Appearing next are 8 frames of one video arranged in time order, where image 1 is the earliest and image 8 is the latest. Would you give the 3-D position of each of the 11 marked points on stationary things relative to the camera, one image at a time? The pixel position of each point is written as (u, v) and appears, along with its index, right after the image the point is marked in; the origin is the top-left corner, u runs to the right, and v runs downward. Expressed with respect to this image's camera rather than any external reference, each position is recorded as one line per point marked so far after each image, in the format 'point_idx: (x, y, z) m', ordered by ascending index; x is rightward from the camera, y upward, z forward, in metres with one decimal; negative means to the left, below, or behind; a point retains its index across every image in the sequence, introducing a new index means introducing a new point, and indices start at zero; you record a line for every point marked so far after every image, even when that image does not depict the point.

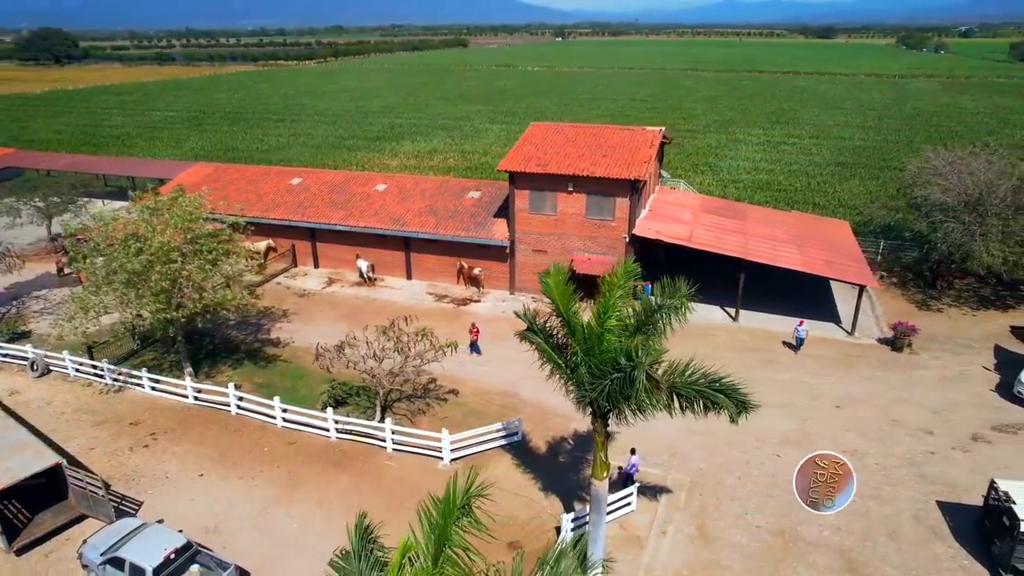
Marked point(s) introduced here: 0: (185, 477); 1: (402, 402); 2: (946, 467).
0: (-8.7, -5.0, +16.9) m
1: (-3.4, -3.5, +19.8) m
2: (+11.4, -4.7, +16.6) m
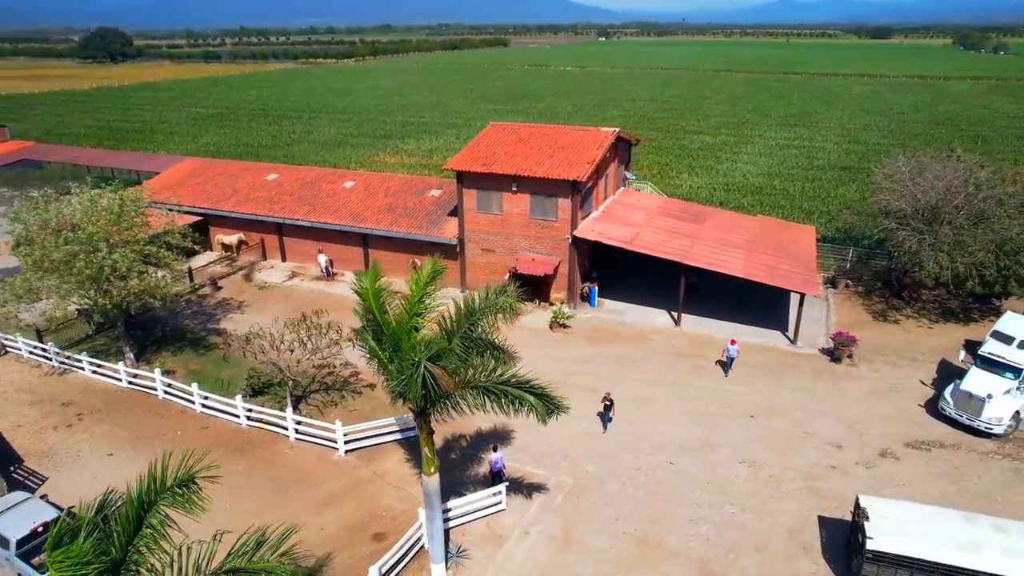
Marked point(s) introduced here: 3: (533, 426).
0: (-11.6, -4.7, +17.7) m
1: (-6.2, -3.4, +20.2) m
2: (+8.4, -5.0, +16.2) m
3: (+0.6, -4.1, +18.6) m
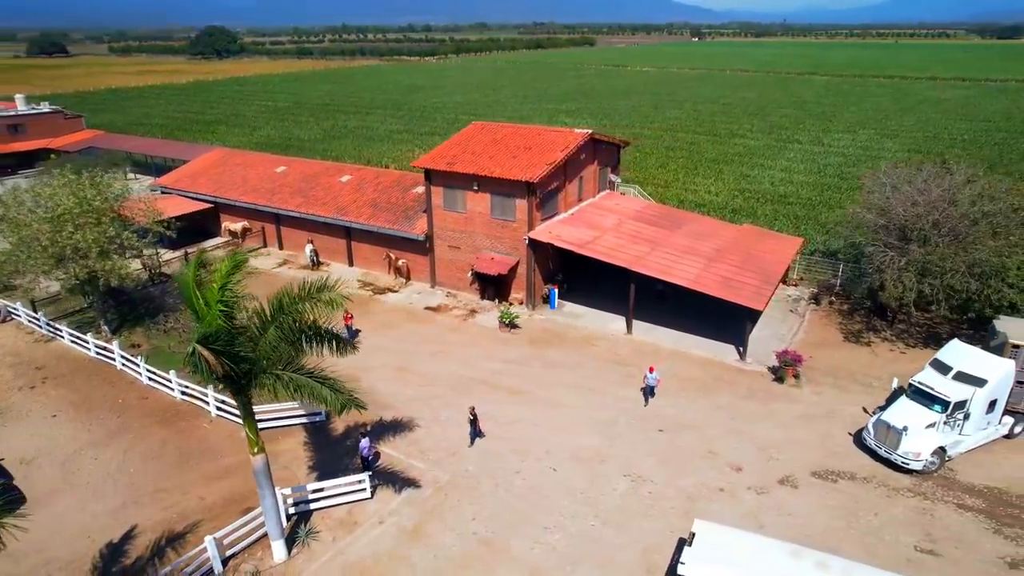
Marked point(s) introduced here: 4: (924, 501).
0: (-14.5, -3.9, +19.6) m
1: (-8.7, -2.9, +21.4) m
2: (+5.1, -5.3, +15.5) m
3: (-2.3, -4.0, +18.9) m
4: (+10.1, -5.2, +15.5) m
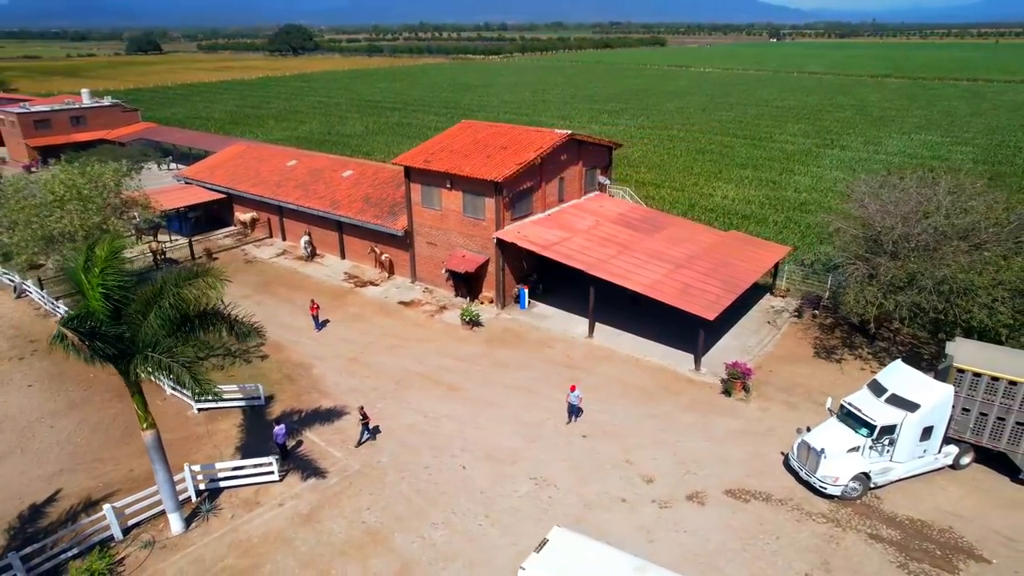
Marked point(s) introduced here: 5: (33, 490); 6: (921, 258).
0: (-16.5, -3.2, +21.2) m
1: (-10.5, -2.5, +22.5) m
2: (+2.5, -5.4, +15.2) m
3: (-4.4, -3.8, +19.3) m
4: (+7.5, -5.6, +14.6) m
5: (-12.3, -5.2, +16.3) m
6: (+12.4, +0.9, +19.5) m
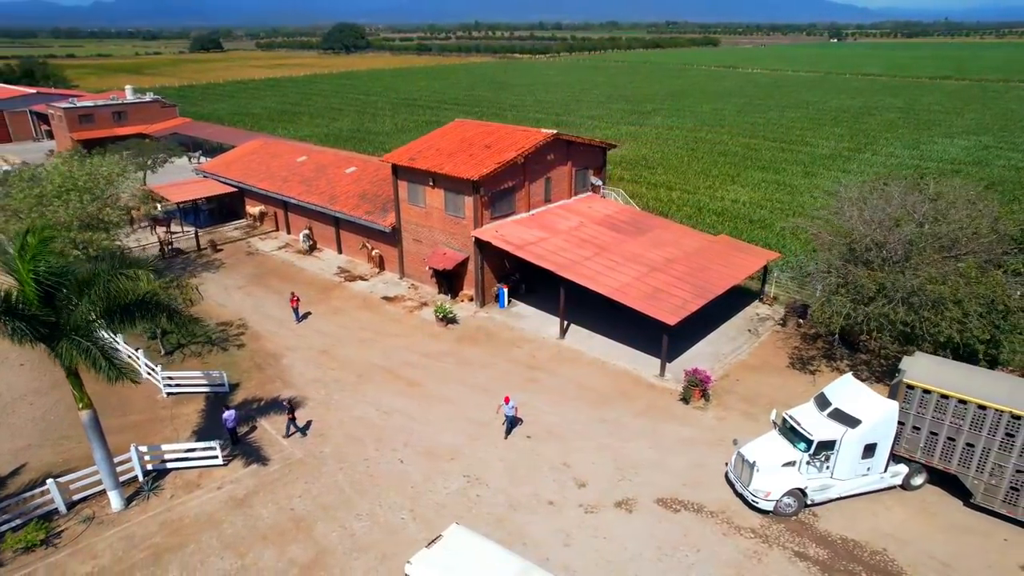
0: (-17.7, -2.7, +22.5) m
1: (-11.6, -2.1, +23.3) m
2: (+0.7, -5.5, +15.1) m
3: (-5.9, -3.6, +19.7) m
4: (+5.6, -5.7, +14.2) m
5: (-14.0, -4.8, +17.4) m
6: (+11.1, +0.6, +18.6) m
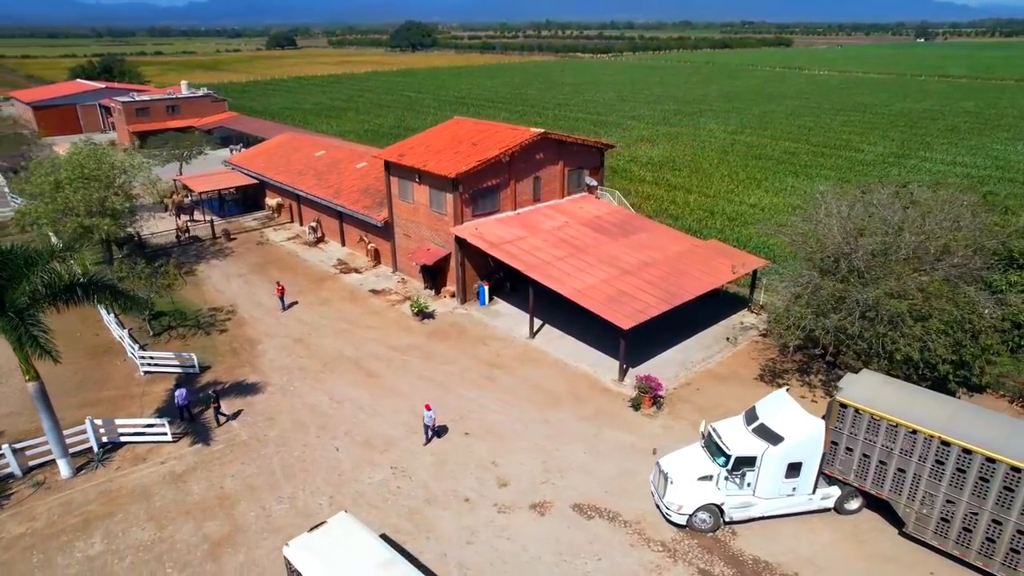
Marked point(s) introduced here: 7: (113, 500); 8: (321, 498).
0: (-18.9, -1.9, +24.3) m
1: (-12.7, -1.5, +24.5) m
2: (-1.4, -5.4, +15.1) m
3: (-7.4, -3.3, +20.4) m
4: (+3.3, -5.9, +13.8) m
5: (-15.8, -4.1, +18.8) m
6: (+9.5, +0.2, +17.6) m
7: (-9.9, -5.2, +15.7) m
8: (-4.7, -5.2, +15.7) m
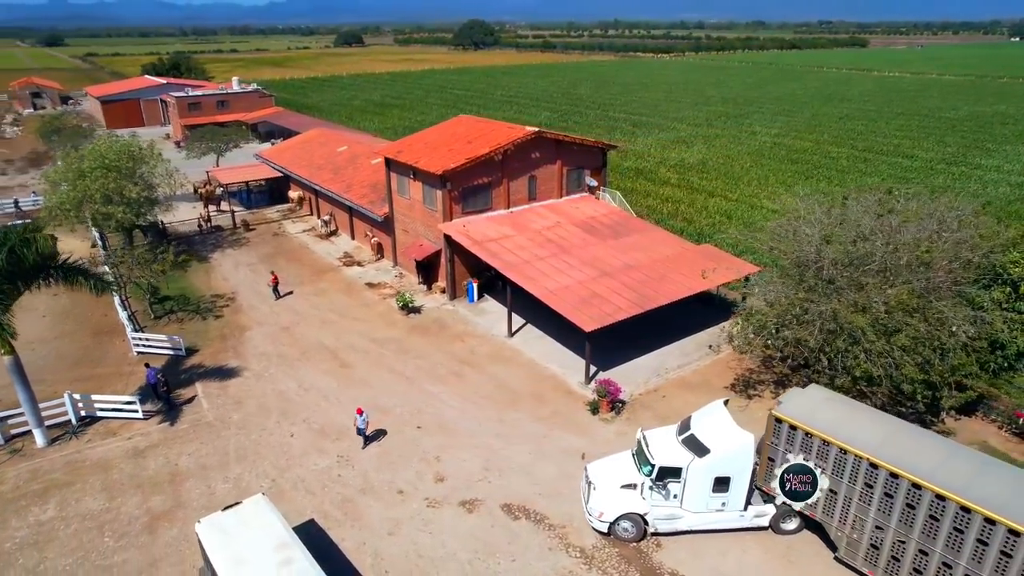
0: (-19.5, -1.1, +26.1) m
1: (-13.4, -1.0, +25.7) m
2: (-3.1, -5.3, +15.3) m
3: (-8.5, -2.9, +21.1) m
4: (+1.5, -5.9, +13.6) m
5: (-17.0, -3.4, +20.3) m
6: (+8.2, -0.1, +16.8) m
7: (-11.5, -4.8, +16.7) m
8: (-6.3, -4.9, +16.2) m
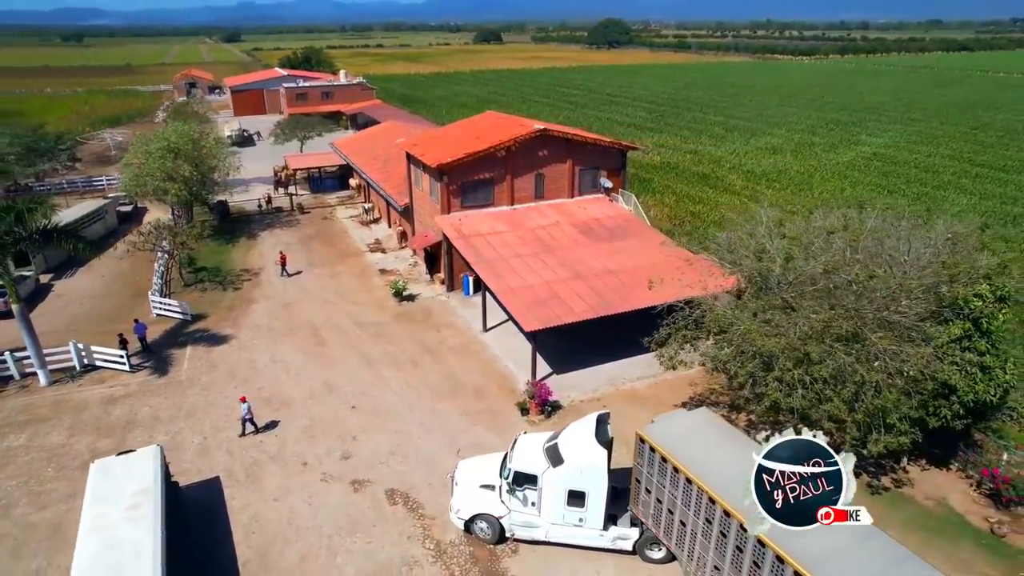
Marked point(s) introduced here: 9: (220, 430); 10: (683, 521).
0: (-19.5, +0.7, +29.9) m
1: (-13.5, +0.3, +28.4) m
2: (-5.8, -4.8, +16.3) m
3: (-9.8, -2.1, +22.9) m
4: (-1.7, -5.8, +13.6) m
5: (-18.3, -1.9, +23.8) m
6: (+5.9, -0.5, +15.5) m
7: (-13.7, -3.6, +19.2) m
8: (-8.8, -4.2, +17.7) m
9: (-8.3, -4.1, +18.0) m
10: (+3.3, -4.4, +12.1) m
